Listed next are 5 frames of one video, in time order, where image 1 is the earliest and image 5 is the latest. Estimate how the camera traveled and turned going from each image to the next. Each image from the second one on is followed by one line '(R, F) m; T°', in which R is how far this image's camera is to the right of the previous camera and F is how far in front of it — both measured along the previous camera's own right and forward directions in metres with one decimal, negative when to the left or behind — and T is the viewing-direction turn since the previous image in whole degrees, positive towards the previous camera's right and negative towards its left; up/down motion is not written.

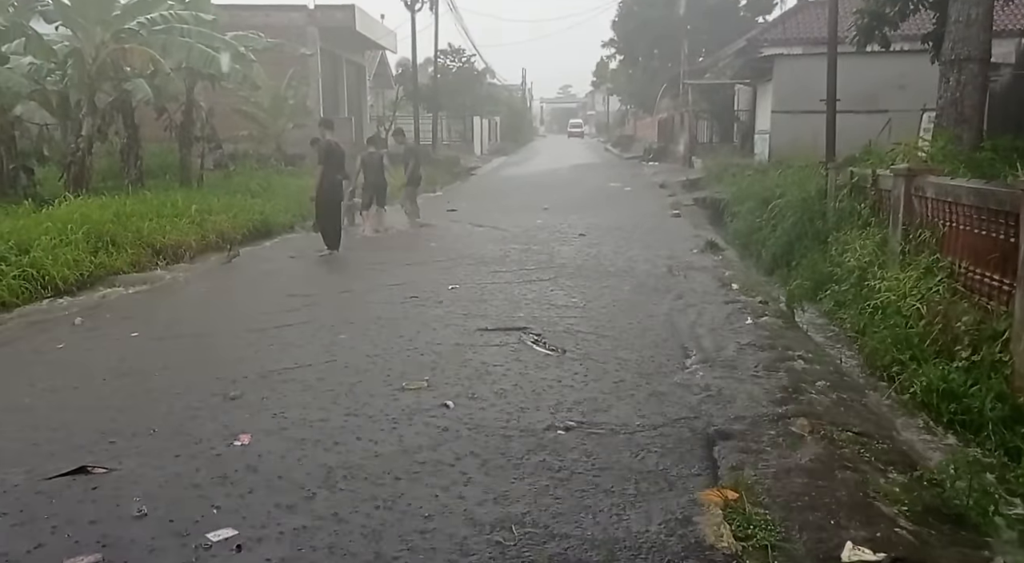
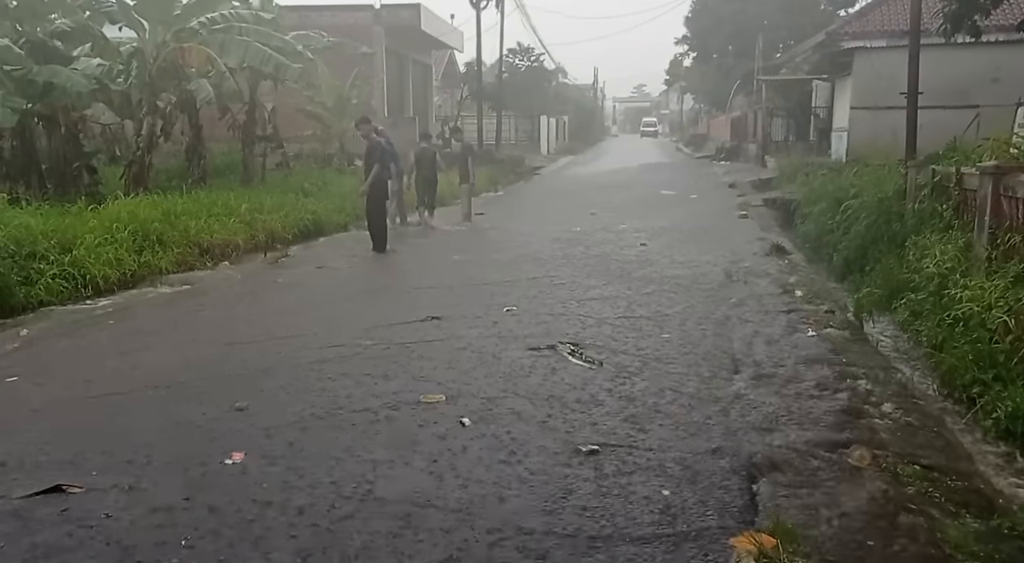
(+0.2, +0.5) m; -4°
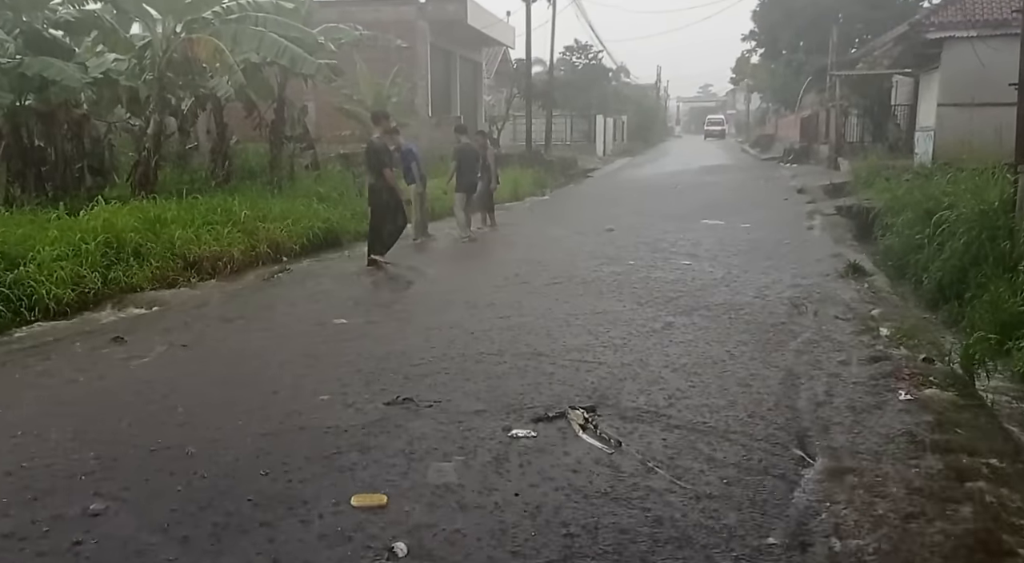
(+0.4, +1.6) m; -4°
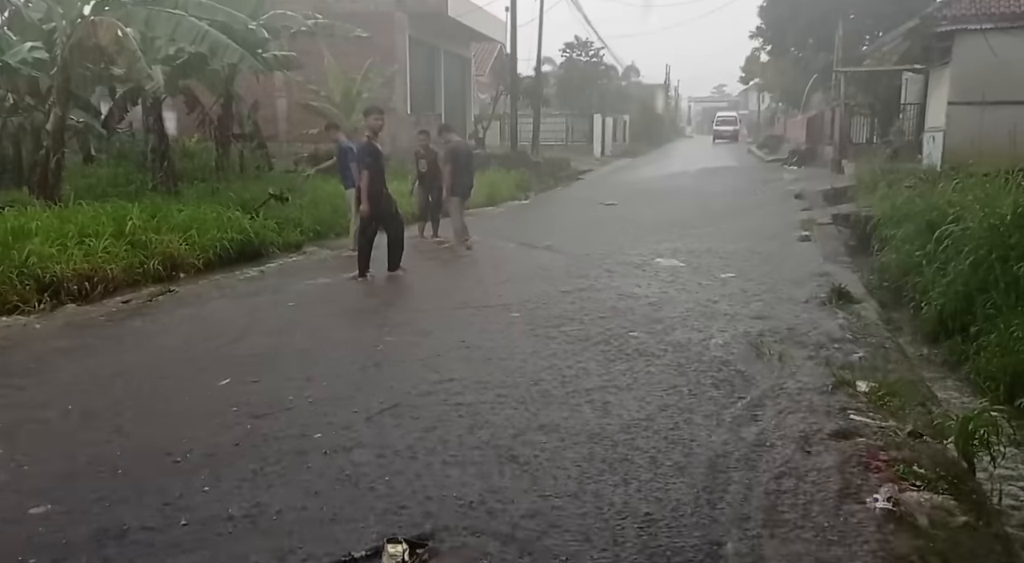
(+0.8, +1.5) m; -1°
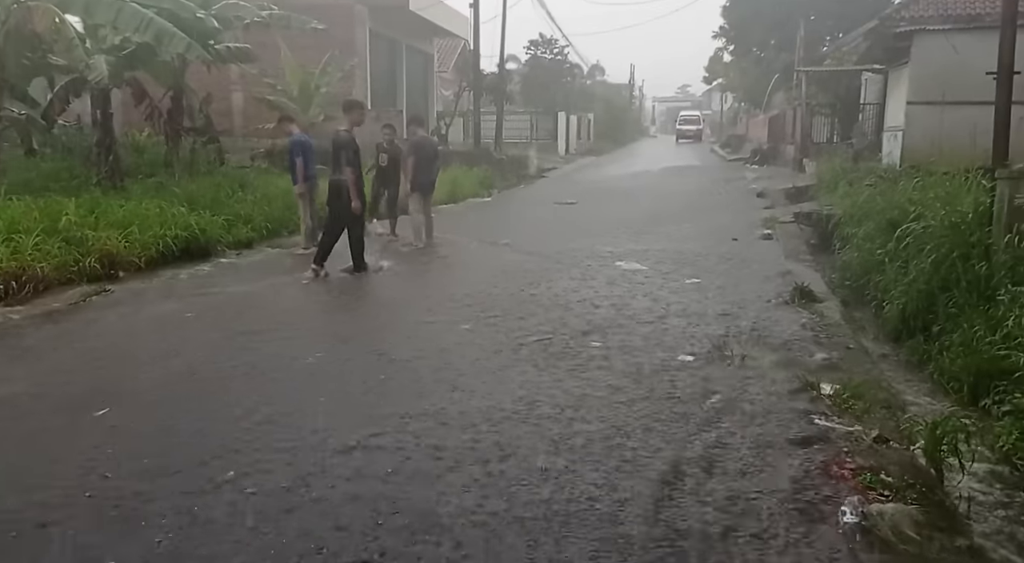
(+0.1, +0.2) m; +2°
